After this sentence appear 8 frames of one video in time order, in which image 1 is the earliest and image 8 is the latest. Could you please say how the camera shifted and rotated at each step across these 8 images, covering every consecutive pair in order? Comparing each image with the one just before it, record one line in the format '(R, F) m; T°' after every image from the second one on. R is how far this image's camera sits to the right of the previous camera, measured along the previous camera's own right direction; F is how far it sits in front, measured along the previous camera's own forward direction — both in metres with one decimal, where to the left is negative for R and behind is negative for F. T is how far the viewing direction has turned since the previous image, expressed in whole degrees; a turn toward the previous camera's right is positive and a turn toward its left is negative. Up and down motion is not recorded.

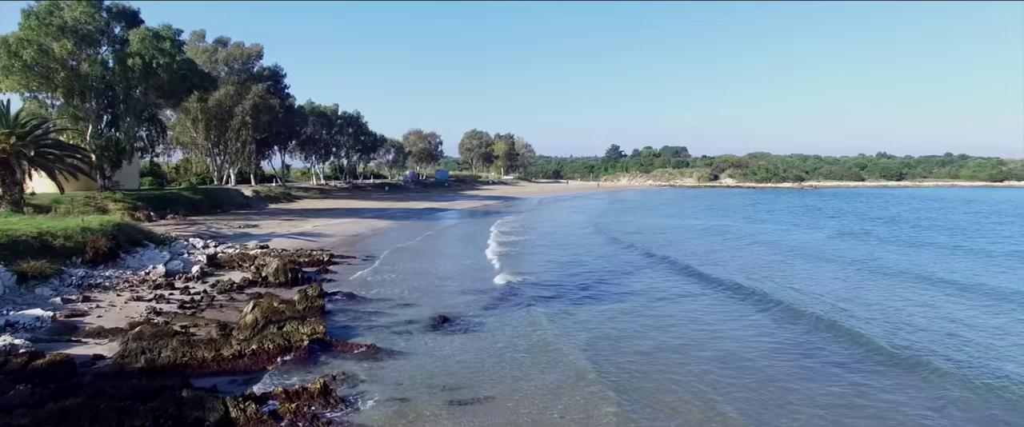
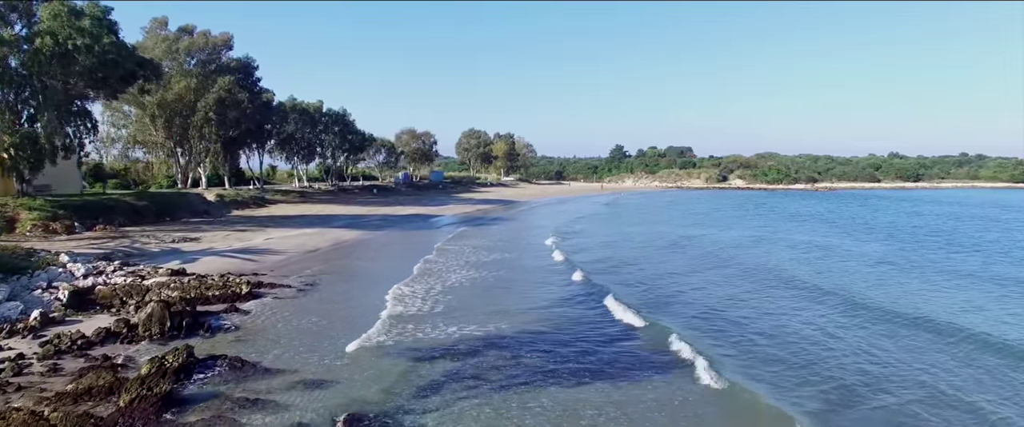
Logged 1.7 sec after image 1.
(+0.6, +5.1) m; 0°
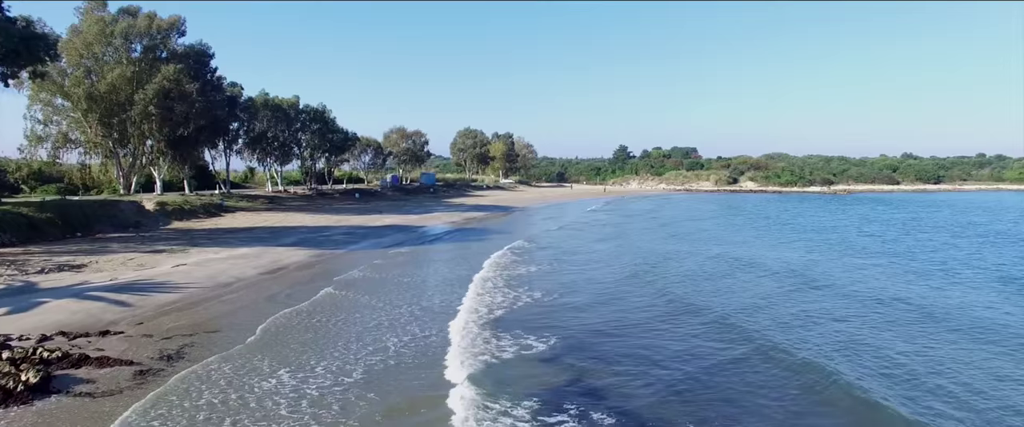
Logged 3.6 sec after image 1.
(+0.5, +6.5) m; 0°
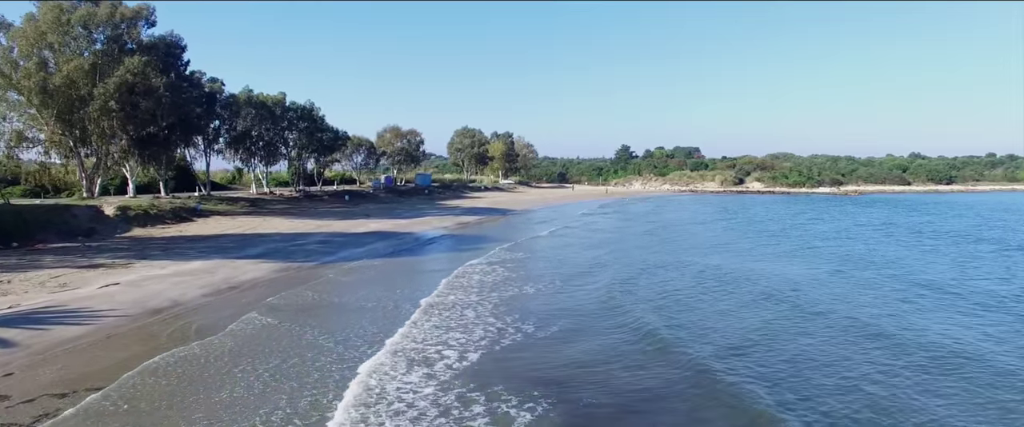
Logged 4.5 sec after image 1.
(+0.2, +3.4) m; 0°
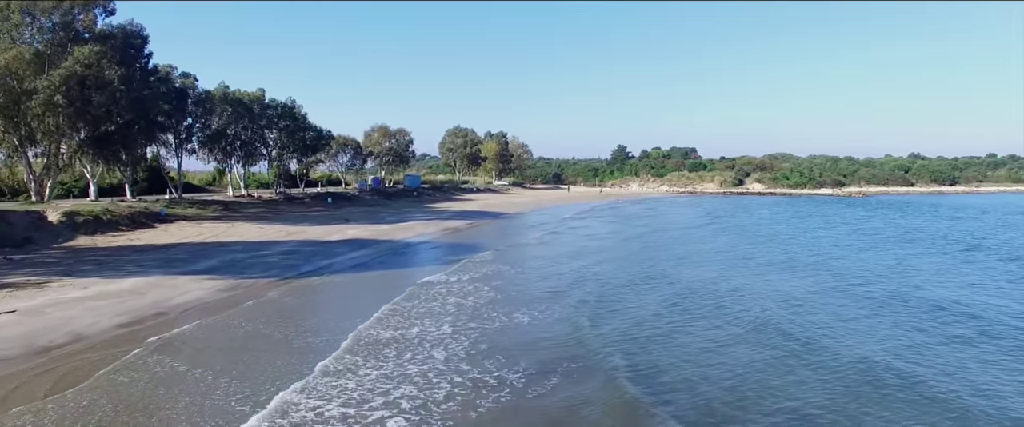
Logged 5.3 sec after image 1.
(+0.2, +3.2) m; 0°
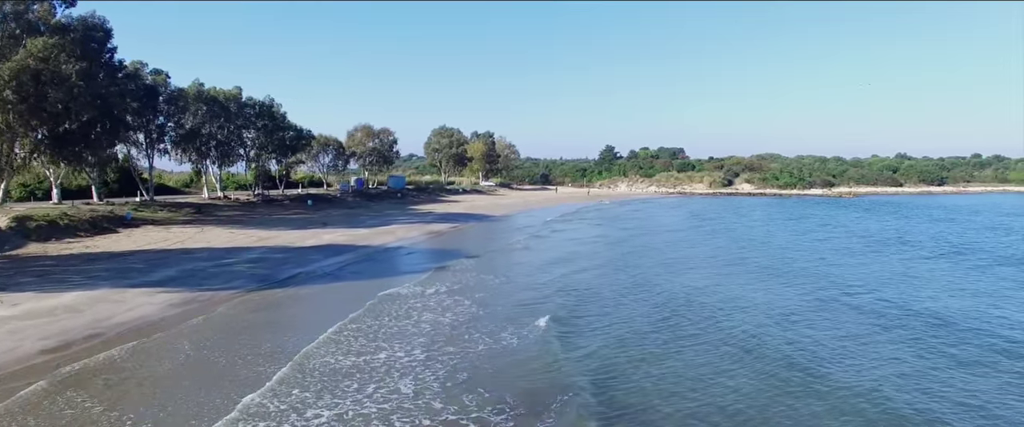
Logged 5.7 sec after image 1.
(+0.1, +1.7) m; +1°
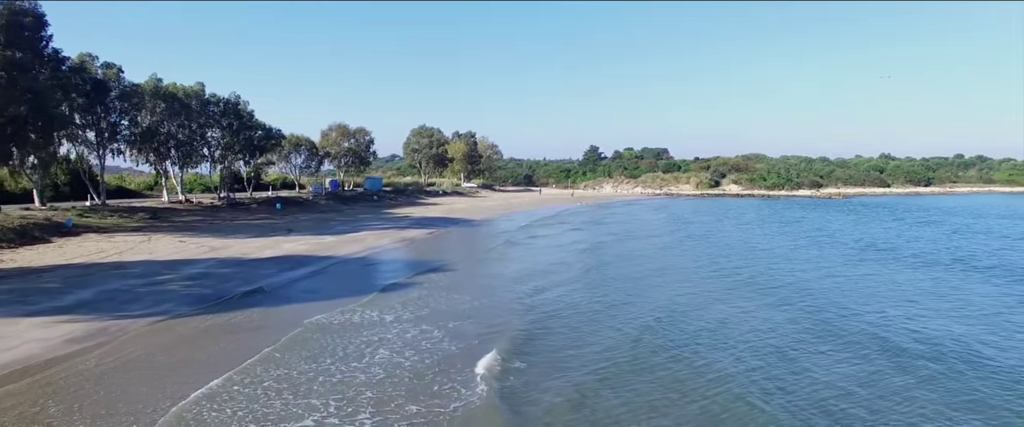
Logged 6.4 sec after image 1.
(+0.1, +3.0) m; +1°
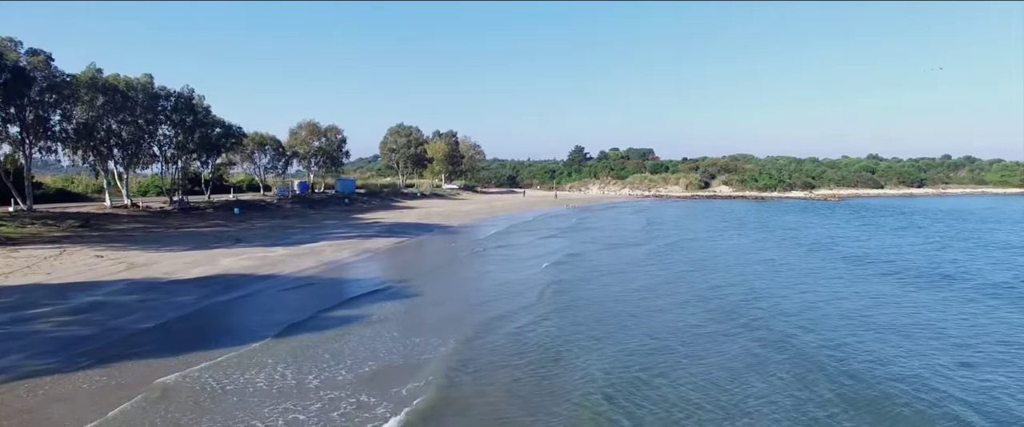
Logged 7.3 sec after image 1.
(+0.1, +4.5) m; +1°
